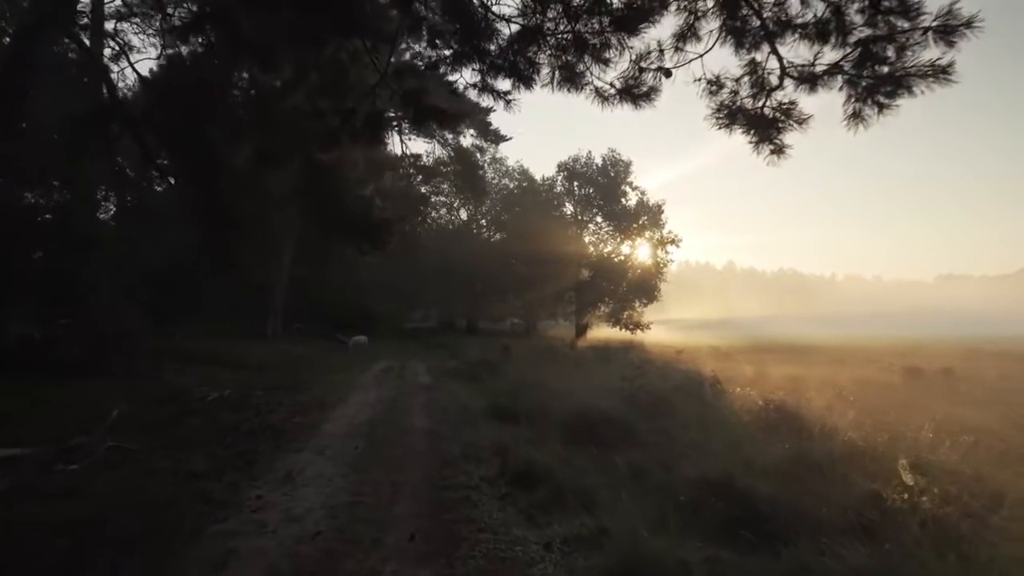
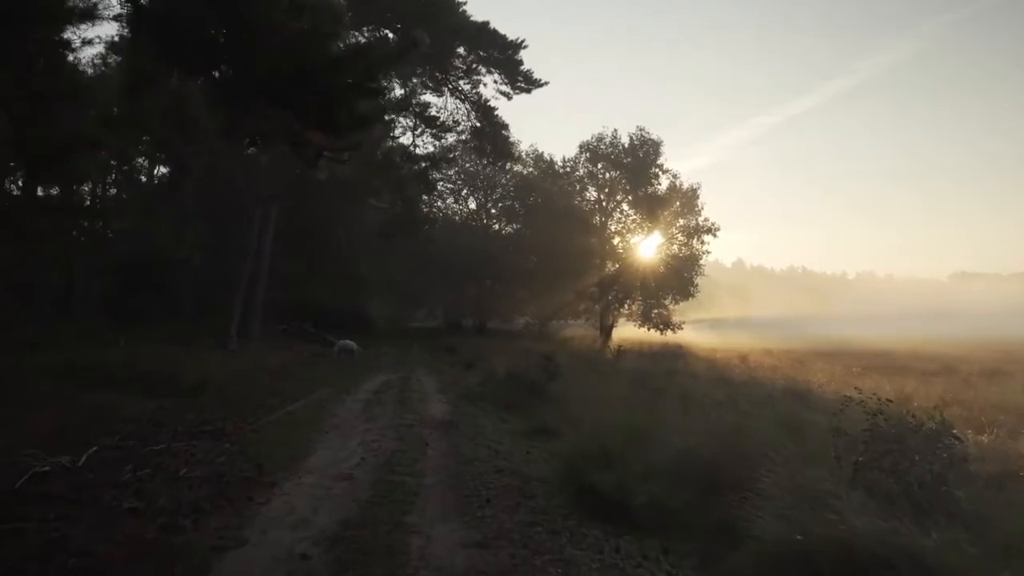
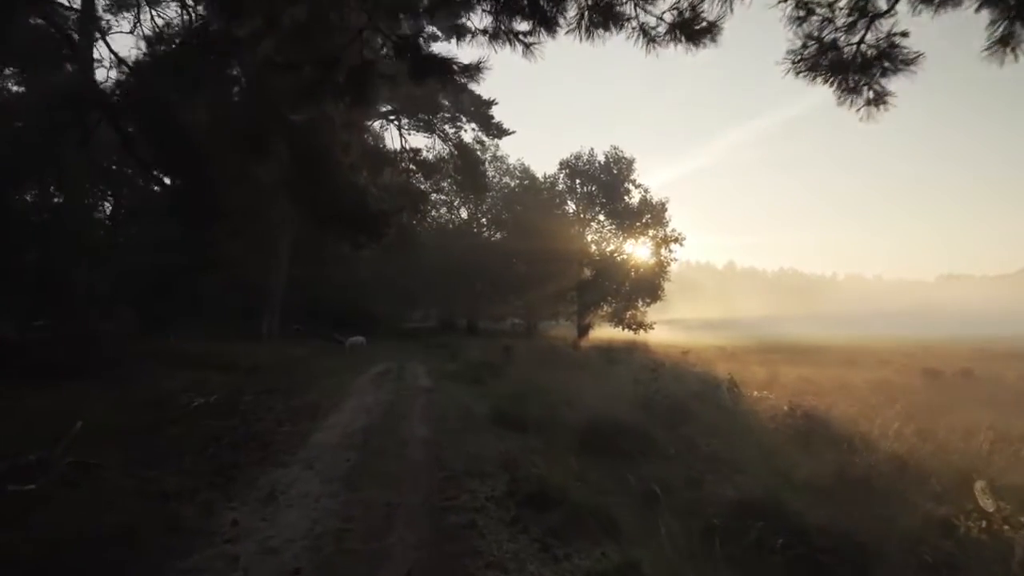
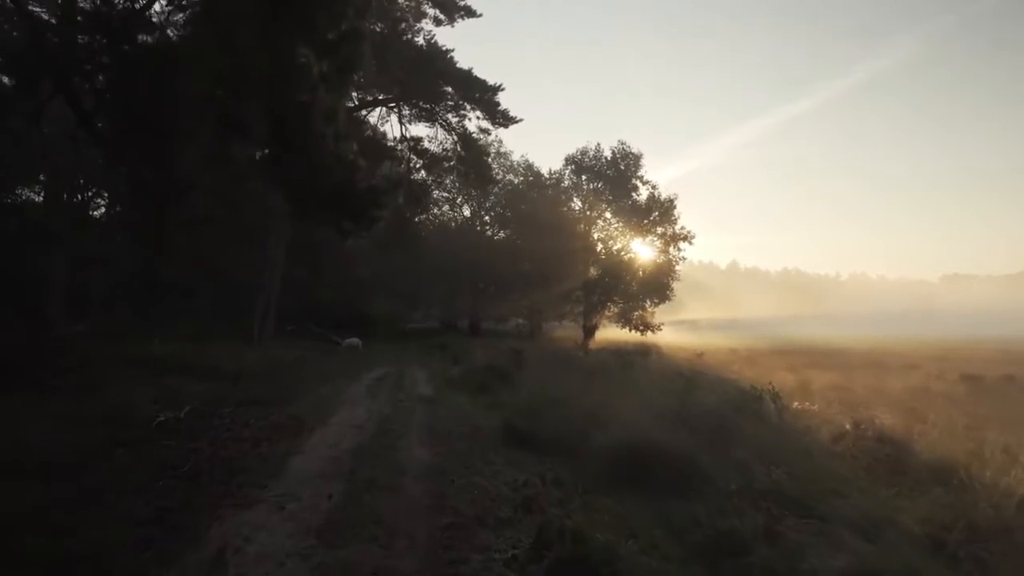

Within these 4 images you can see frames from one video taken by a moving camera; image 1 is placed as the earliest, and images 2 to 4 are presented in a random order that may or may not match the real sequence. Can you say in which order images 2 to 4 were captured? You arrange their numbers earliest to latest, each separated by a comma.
3, 4, 2
